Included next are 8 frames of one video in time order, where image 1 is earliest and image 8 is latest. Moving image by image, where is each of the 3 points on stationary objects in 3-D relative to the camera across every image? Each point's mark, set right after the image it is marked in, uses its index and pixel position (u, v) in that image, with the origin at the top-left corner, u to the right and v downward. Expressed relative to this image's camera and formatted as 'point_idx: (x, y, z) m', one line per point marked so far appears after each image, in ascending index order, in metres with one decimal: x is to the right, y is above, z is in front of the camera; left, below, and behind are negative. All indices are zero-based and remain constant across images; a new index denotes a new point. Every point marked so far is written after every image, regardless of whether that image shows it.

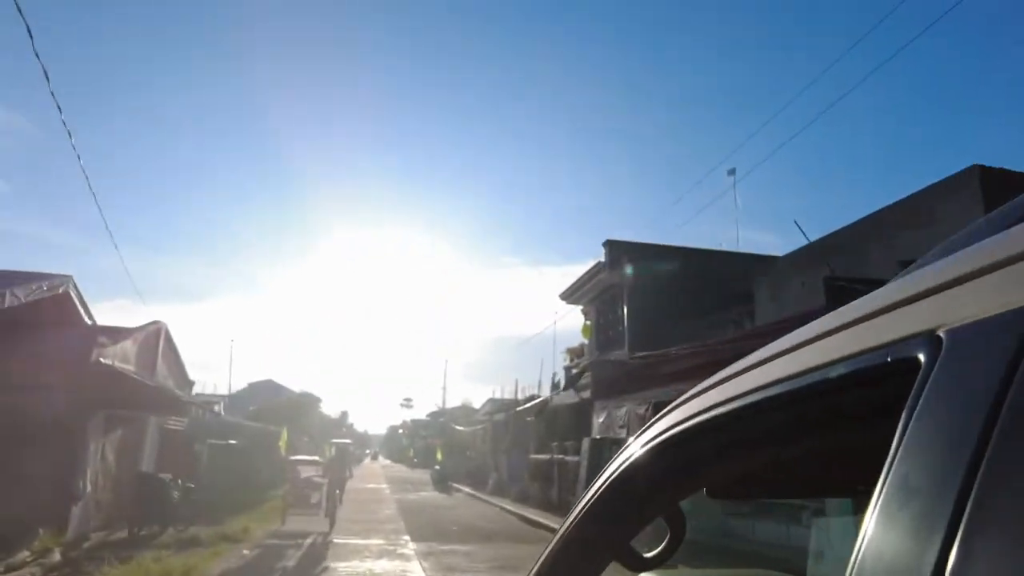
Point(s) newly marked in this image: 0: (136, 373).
0: (-6.3, -1.4, +14.0) m
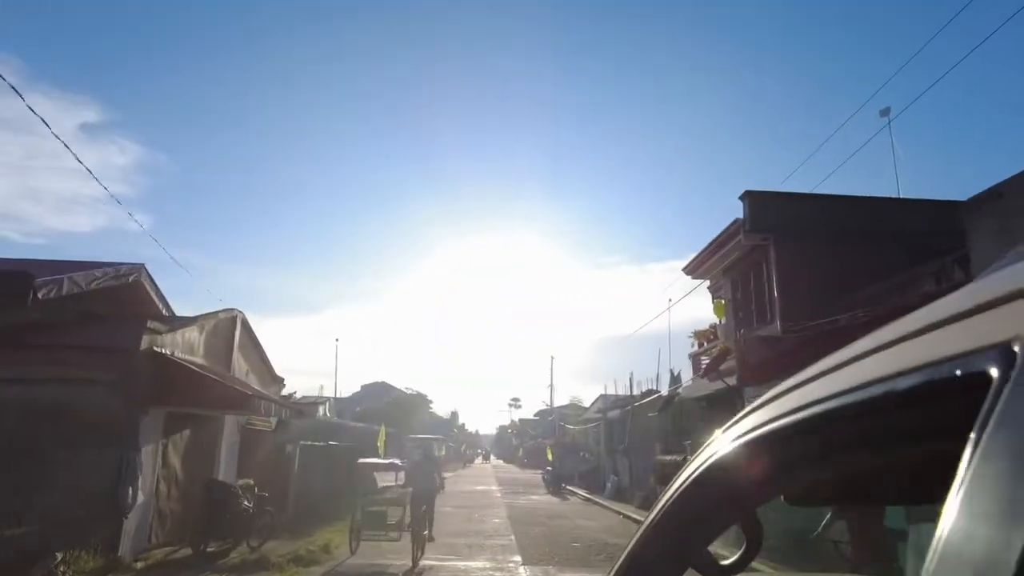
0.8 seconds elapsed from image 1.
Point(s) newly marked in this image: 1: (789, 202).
0: (-4.5, -1.1, +12.3) m
1: (+5.1, +1.6, +15.8) m
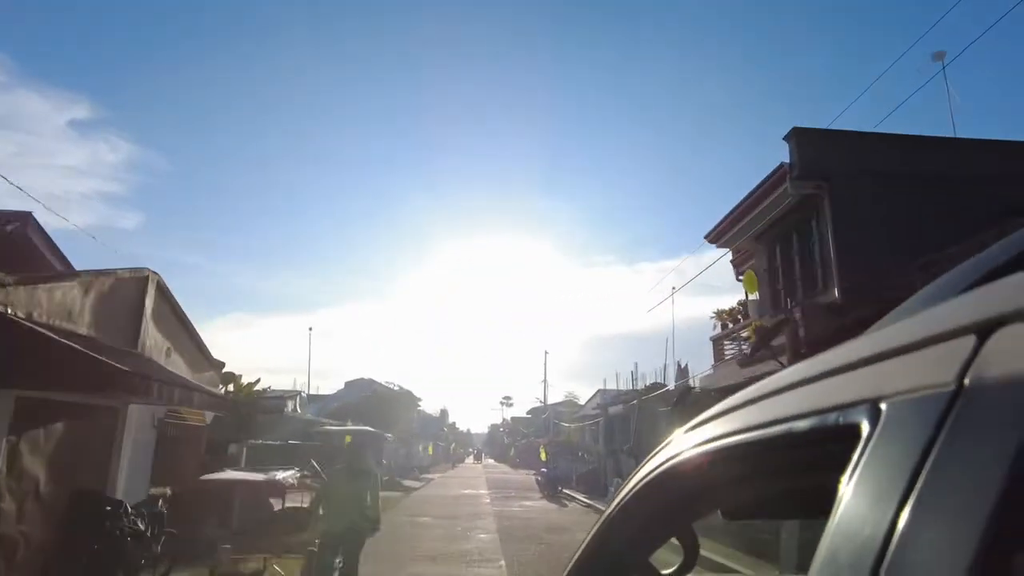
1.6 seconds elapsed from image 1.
0: (-4.6, -0.5, +9.1) m
1: (+5.0, +2.2, +12.7) m
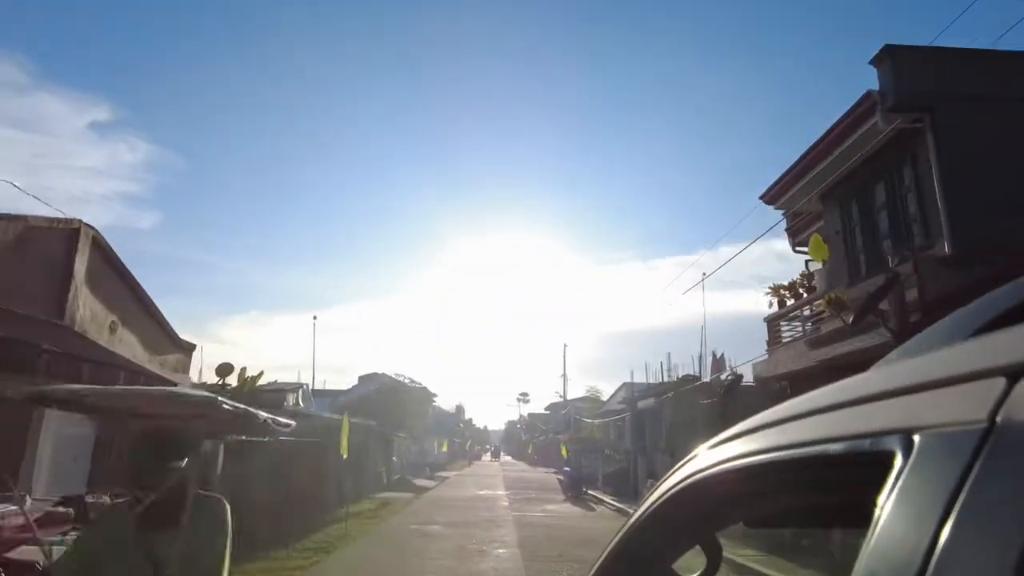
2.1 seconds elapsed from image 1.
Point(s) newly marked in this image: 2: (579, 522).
0: (-4.4, -0.1, +6.8) m
1: (+5.3, +2.7, +10.2) m
2: (+1.5, -5.1, +18.5) m
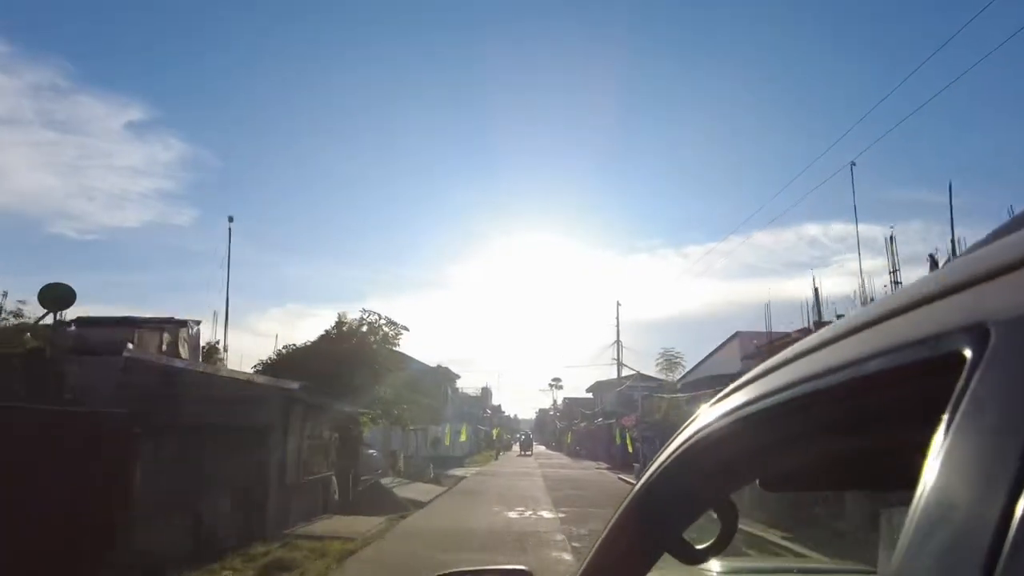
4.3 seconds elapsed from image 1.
0: (-4.2, +2.3, -5.7) m
1: (+5.6, +5.2, -2.6) m
2: (+2.1, -2.6, +5.9) m
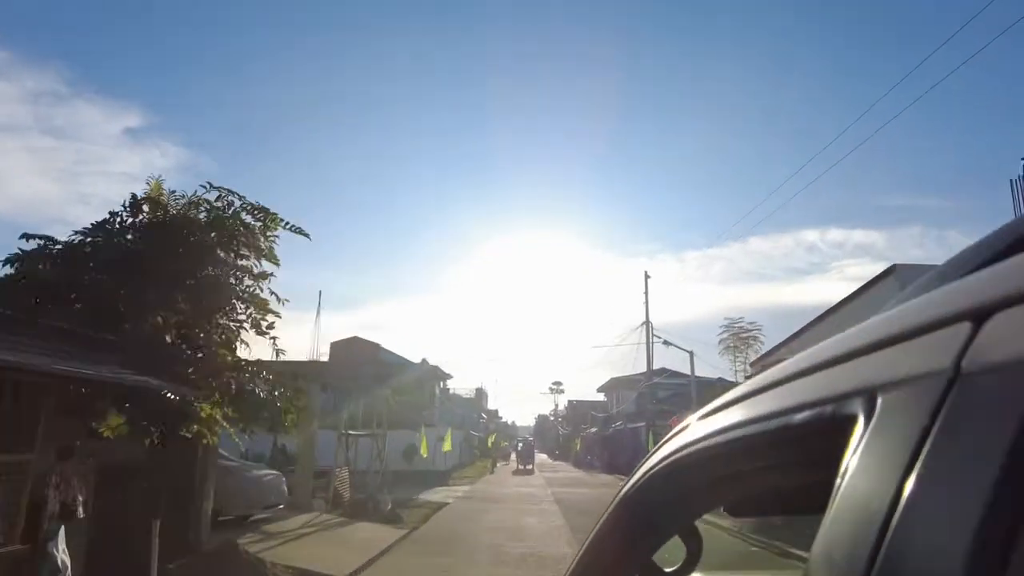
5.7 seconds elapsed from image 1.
0: (-4.0, +4.0, -14.8) m
1: (+5.7, +6.9, -11.7) m
2: (+2.2, -1.0, -3.3) m
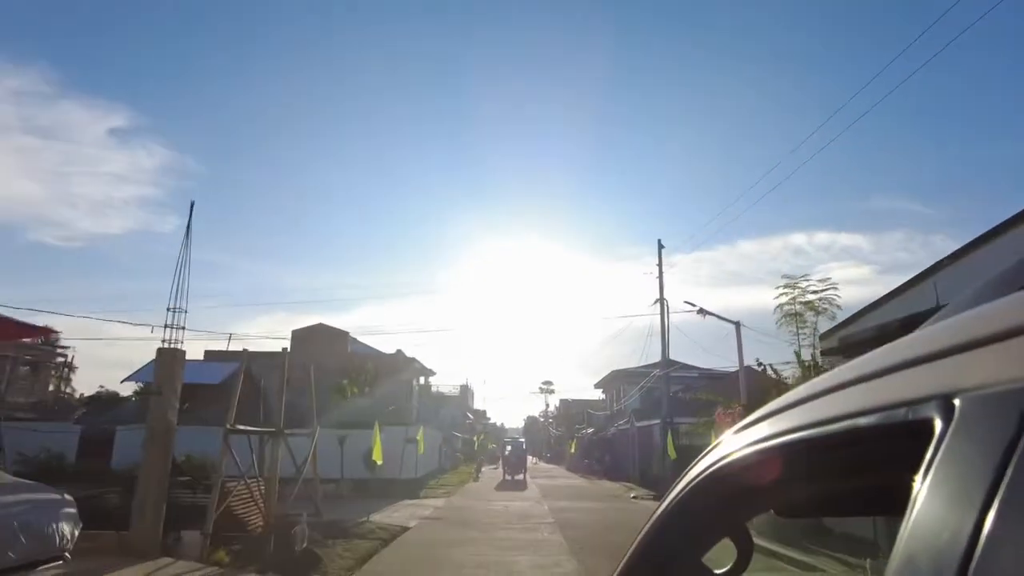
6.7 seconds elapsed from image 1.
0: (-3.8, +5.1, -20.5) m
1: (+5.9, +8.0, -17.2) m
2: (+2.3, +0.1, -8.9) m
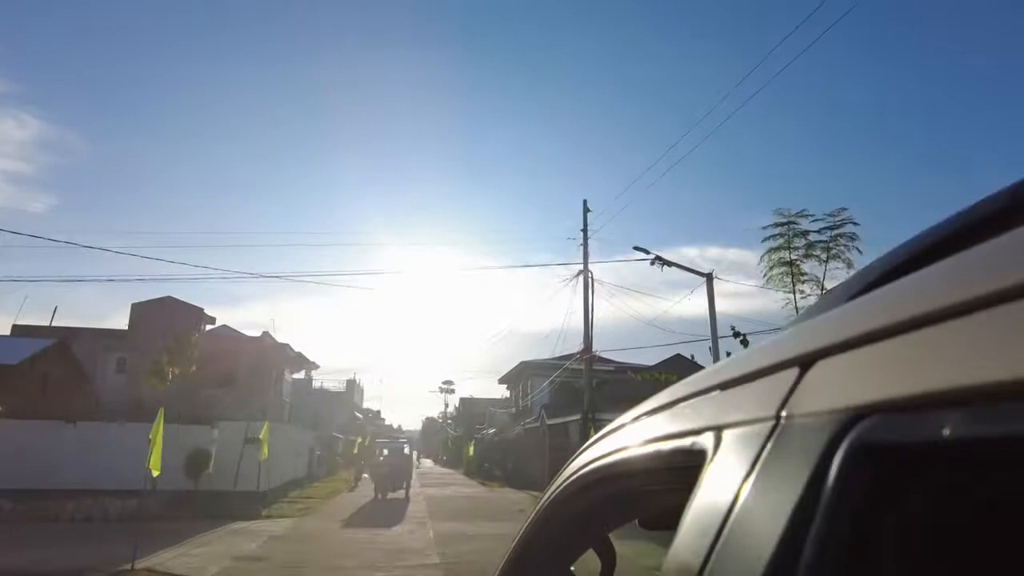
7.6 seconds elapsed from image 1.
0: (-1.1, +6.3, -26.4) m
1: (+8.3, +8.9, -22.0) m
2: (+3.5, +1.1, -14.2) m
